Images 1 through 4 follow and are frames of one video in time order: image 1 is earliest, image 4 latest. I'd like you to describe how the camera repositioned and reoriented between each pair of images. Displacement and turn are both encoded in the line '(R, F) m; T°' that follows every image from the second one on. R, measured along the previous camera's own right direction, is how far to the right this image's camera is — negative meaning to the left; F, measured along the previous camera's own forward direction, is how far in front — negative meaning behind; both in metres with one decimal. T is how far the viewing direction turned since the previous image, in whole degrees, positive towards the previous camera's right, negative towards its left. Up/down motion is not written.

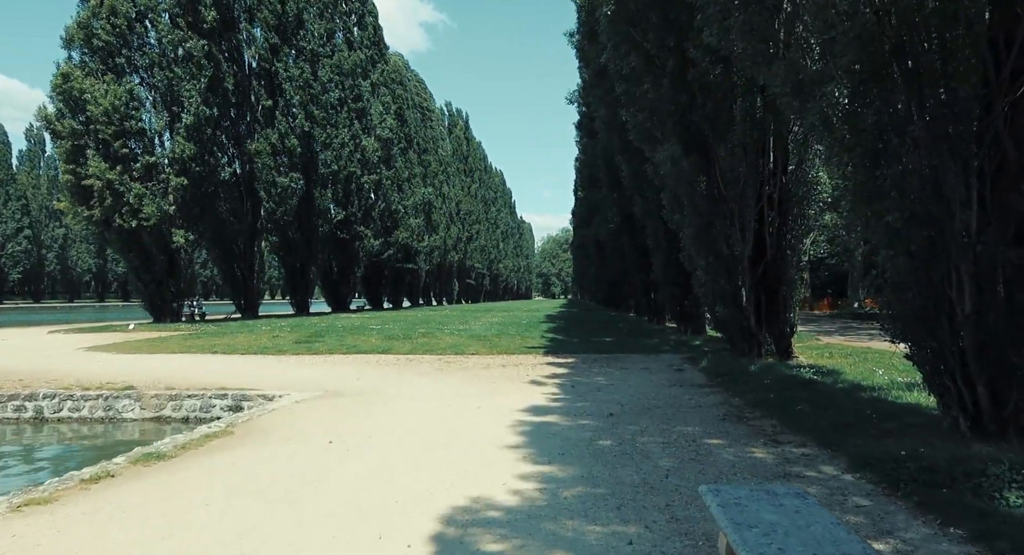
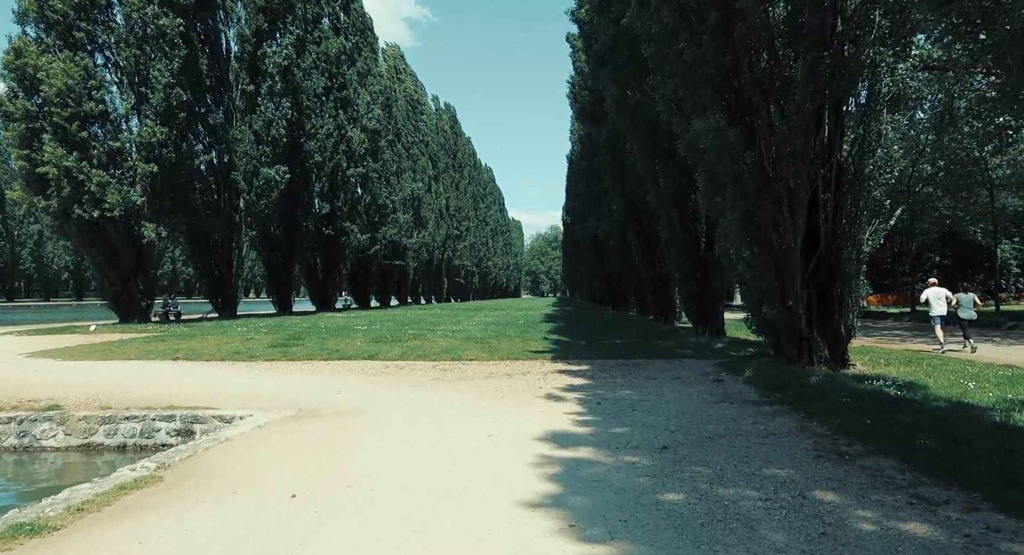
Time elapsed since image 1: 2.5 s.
(-0.3, +1.9) m; +1°
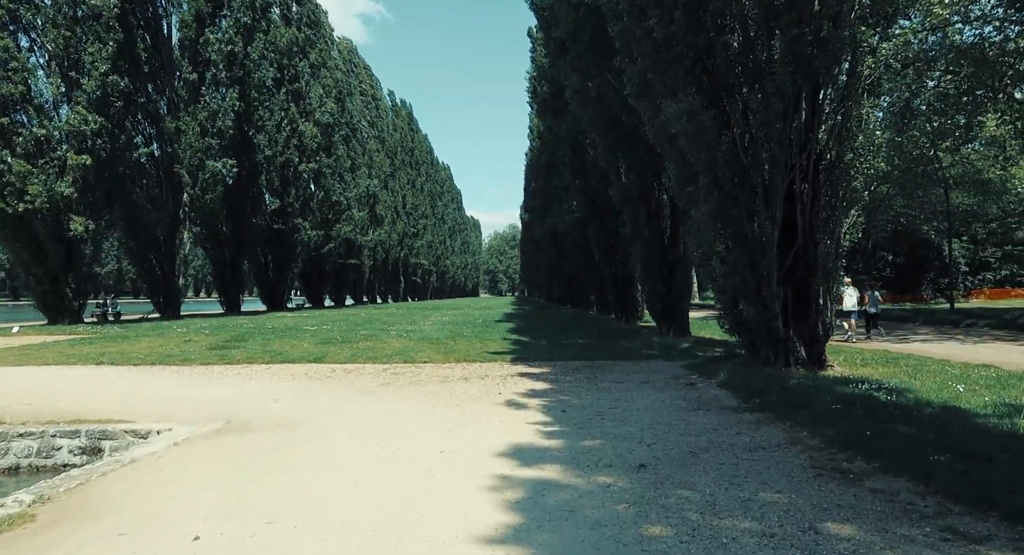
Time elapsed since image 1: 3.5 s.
(0.0, +0.9) m; +4°
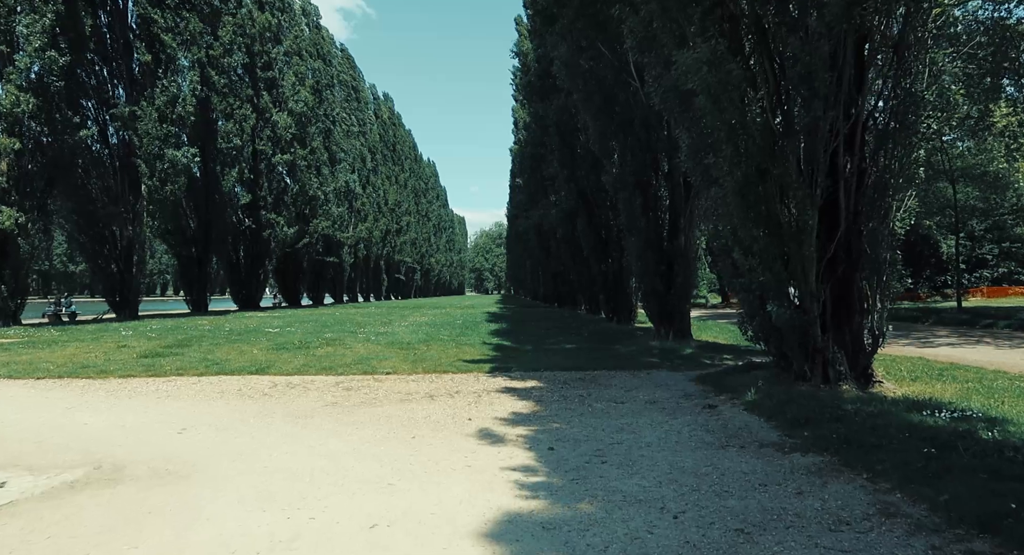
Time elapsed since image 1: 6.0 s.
(+0.2, +2.0) m; +1°
